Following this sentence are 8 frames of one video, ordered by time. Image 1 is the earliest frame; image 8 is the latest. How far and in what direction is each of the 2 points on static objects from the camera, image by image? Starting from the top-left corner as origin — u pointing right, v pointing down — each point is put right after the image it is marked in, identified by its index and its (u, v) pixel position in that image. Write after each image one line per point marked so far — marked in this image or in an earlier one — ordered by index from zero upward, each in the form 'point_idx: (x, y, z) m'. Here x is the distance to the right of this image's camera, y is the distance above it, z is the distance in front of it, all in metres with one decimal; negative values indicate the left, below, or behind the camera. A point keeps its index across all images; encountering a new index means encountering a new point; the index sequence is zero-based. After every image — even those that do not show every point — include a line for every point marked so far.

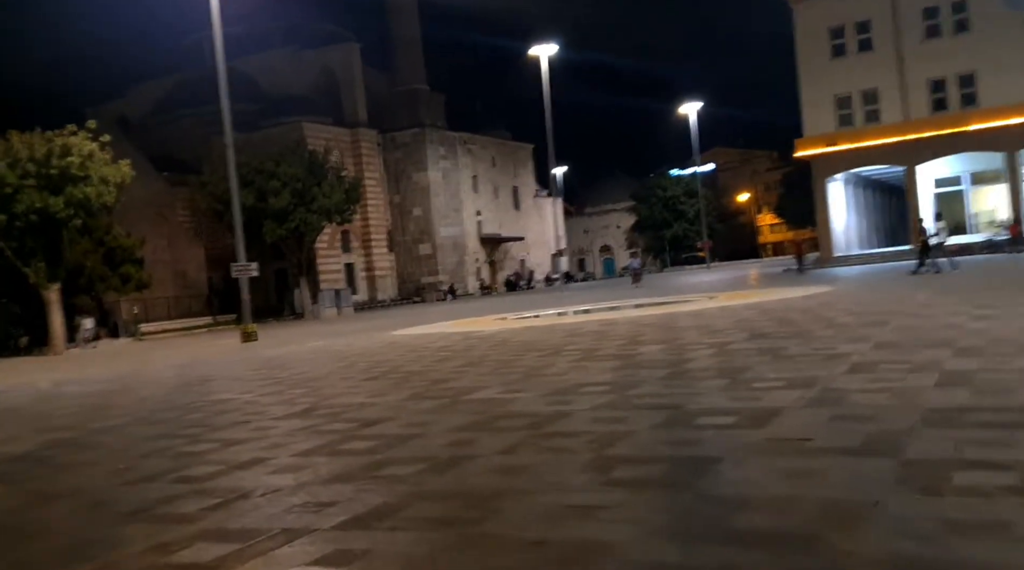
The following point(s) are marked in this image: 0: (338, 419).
0: (-1.4, -1.1, +8.8) m
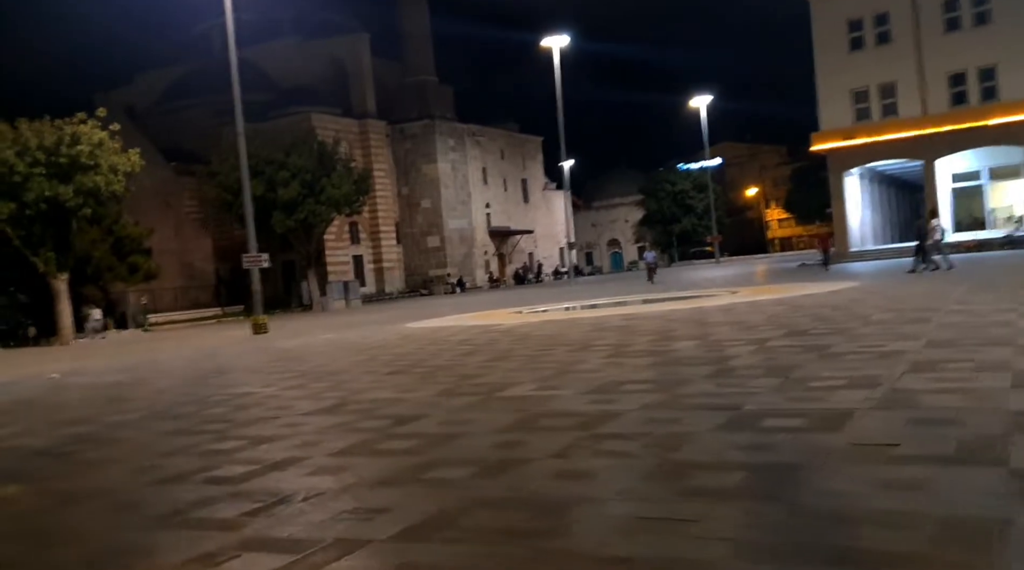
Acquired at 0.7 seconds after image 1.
0: (-1.1, -1.0, +8.4) m
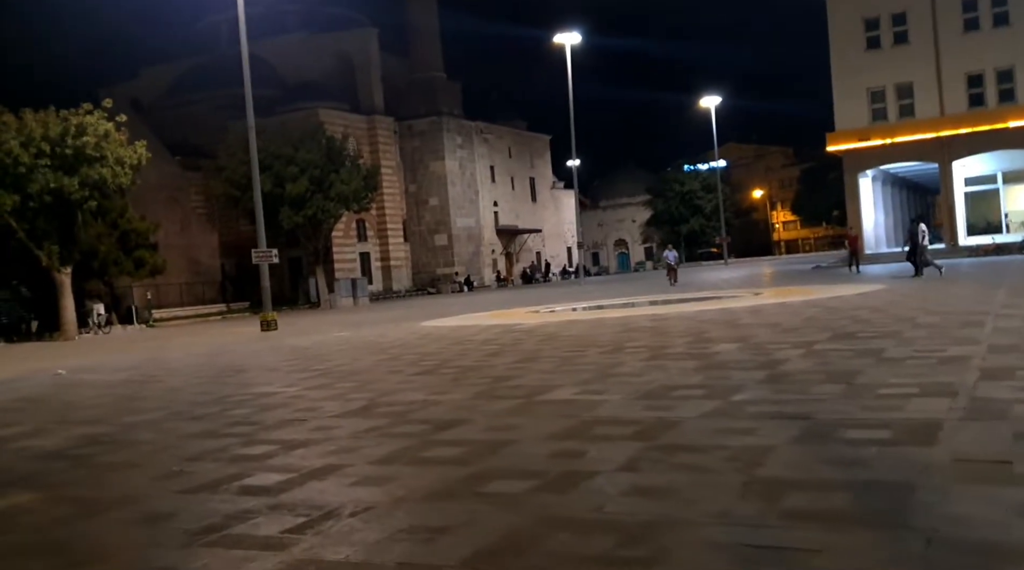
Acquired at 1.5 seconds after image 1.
0: (-0.8, -1.0, +8.0) m
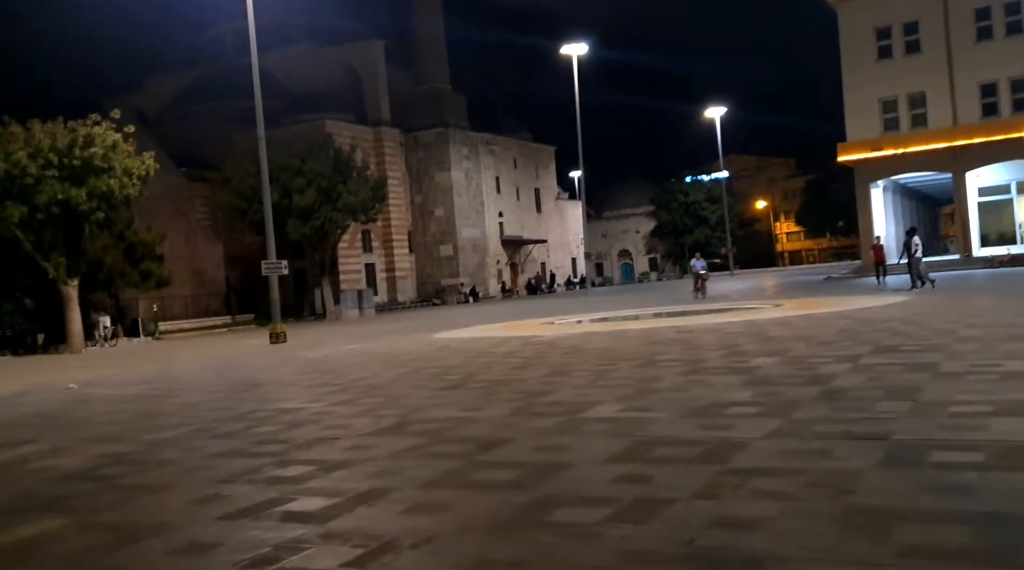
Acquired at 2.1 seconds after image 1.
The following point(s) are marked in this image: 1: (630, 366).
0: (-0.5, -1.1, +7.6) m
1: (+1.2, -0.9, +11.6) m
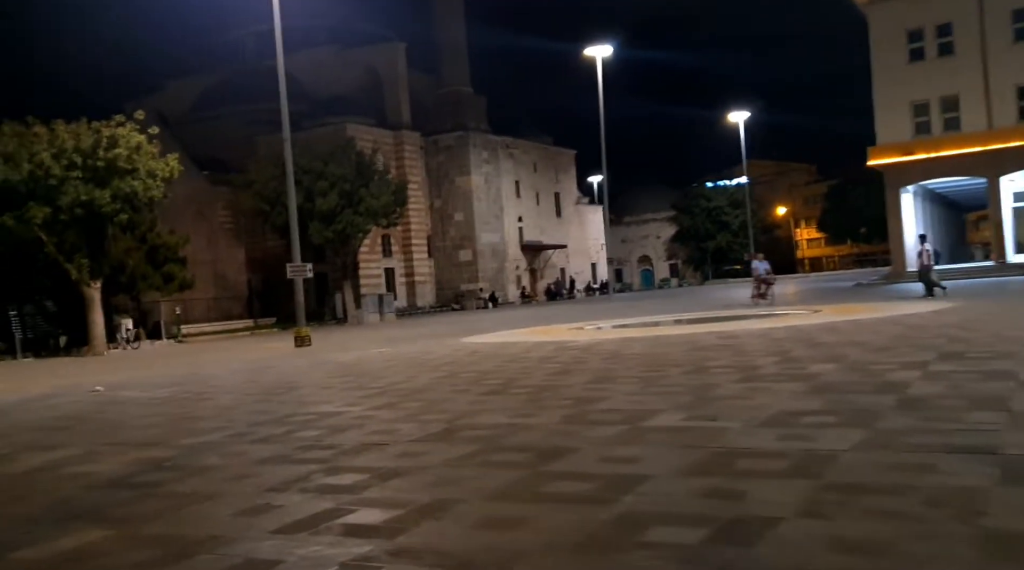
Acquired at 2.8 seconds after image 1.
0: (-0.1, -1.1, +7.2) m
1: (+1.7, -0.9, +11.1) m
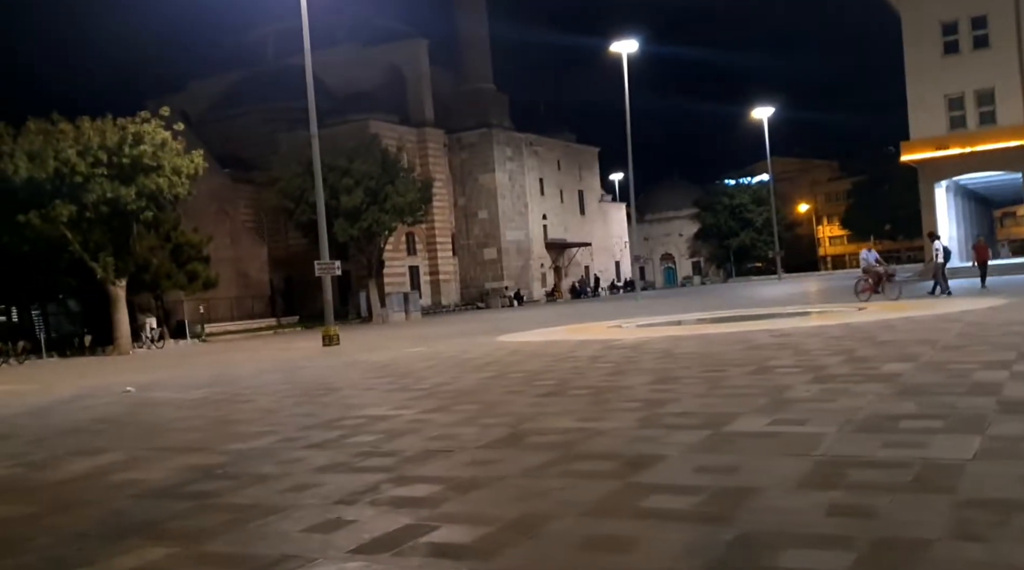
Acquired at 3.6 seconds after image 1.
0: (+0.4, -1.0, +6.8) m
1: (+2.2, -0.8, +10.6) m
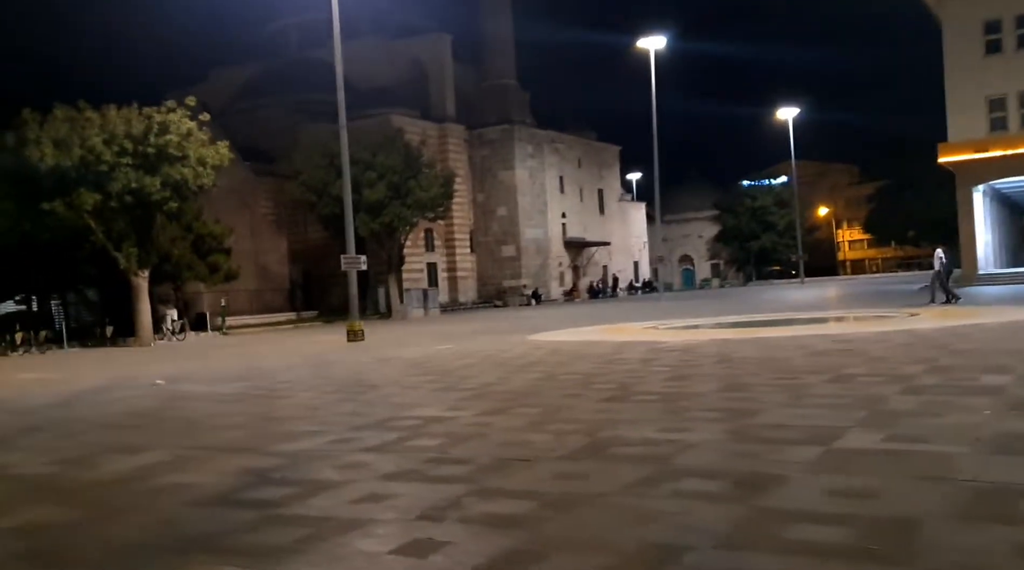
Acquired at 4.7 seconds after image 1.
0: (+0.9, -1.0, +6.1) m
1: (+2.8, -0.9, +10.0) m
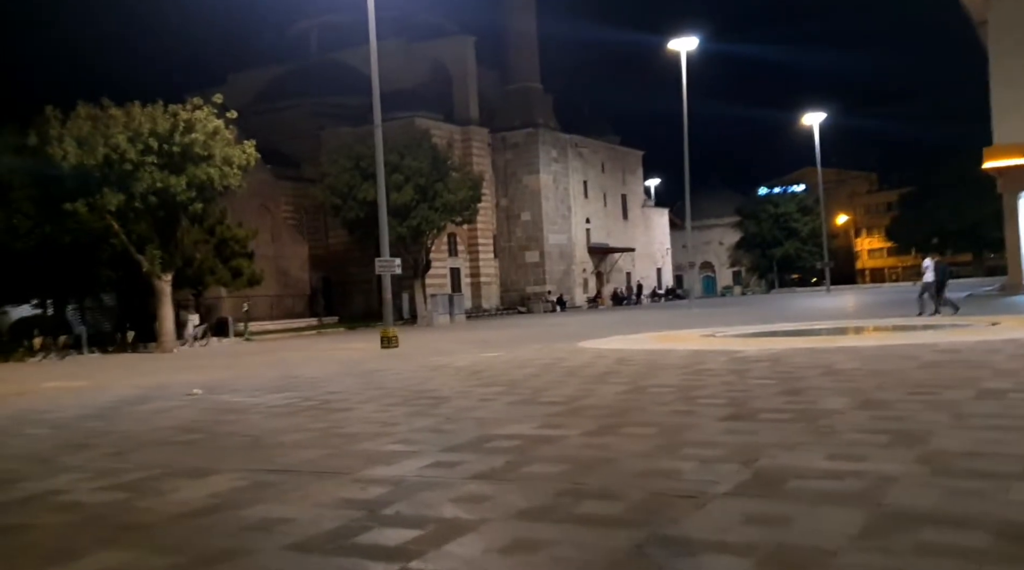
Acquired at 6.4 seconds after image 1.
0: (+1.7, -1.0, +4.9) m
1: (+3.7, -0.9, +8.8) m
